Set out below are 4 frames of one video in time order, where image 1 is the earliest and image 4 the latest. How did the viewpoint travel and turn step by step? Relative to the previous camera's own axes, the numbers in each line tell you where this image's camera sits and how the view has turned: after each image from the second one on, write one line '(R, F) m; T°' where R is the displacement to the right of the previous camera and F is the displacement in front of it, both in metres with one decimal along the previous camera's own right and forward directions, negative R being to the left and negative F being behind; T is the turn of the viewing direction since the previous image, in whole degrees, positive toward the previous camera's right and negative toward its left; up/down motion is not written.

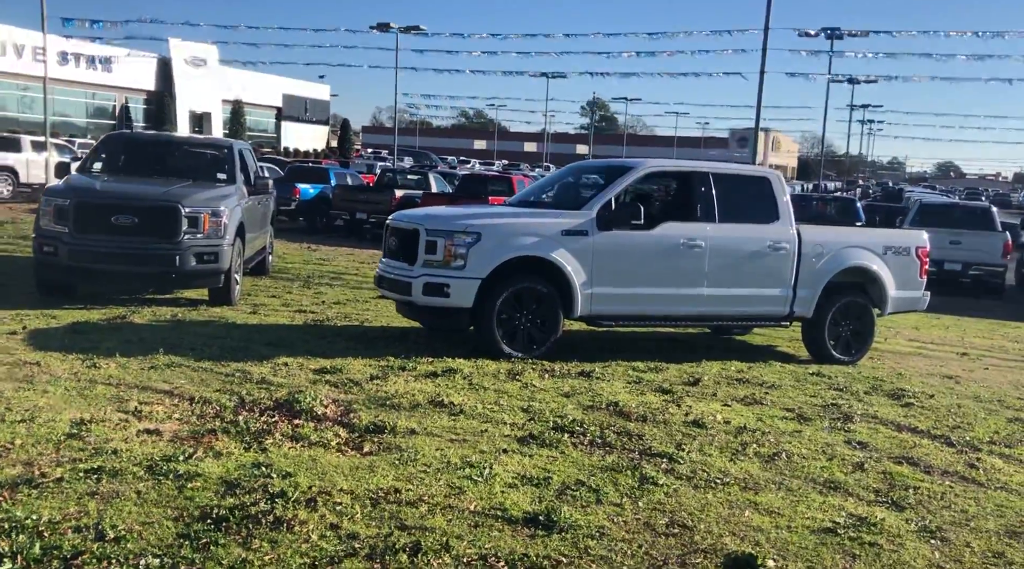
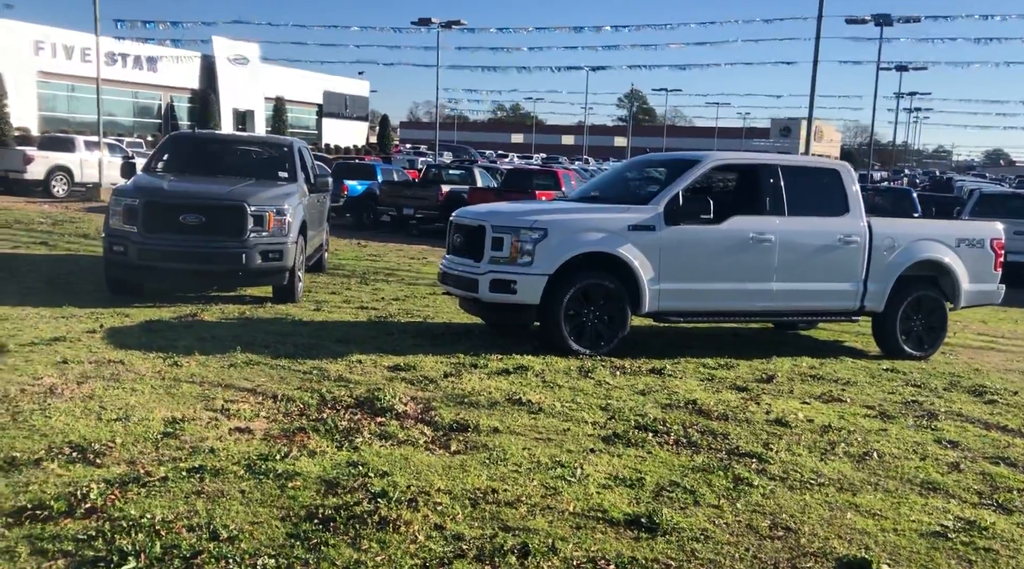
(-0.2, 0.0) m; -2°
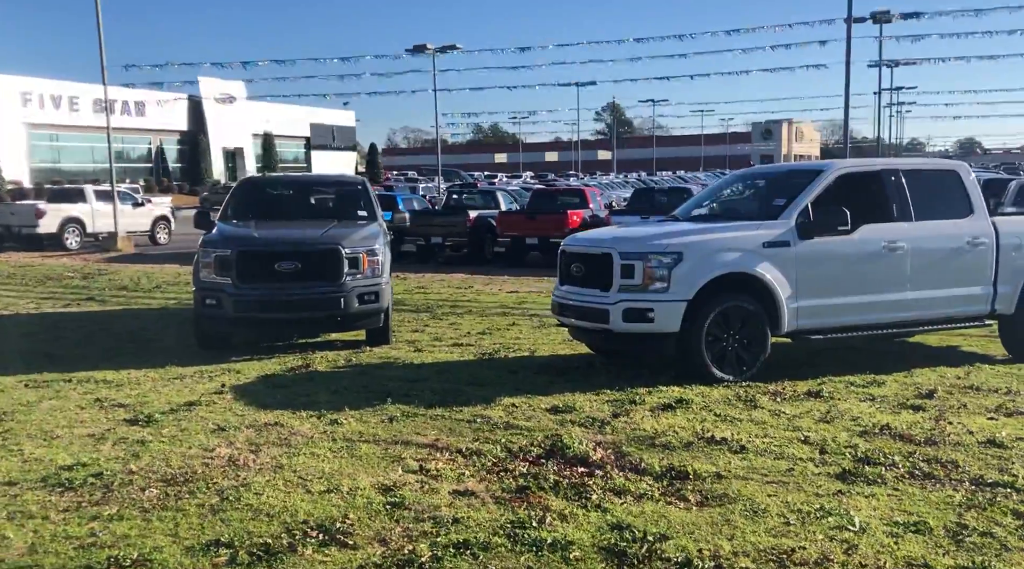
(-1.0, +0.3) m; 0°
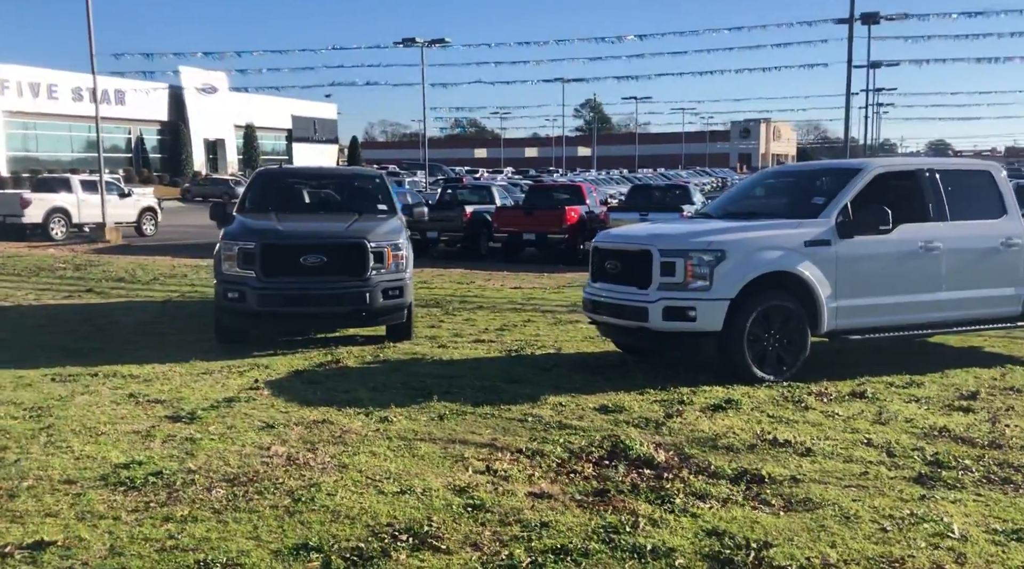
(-0.4, +0.1) m; +1°
